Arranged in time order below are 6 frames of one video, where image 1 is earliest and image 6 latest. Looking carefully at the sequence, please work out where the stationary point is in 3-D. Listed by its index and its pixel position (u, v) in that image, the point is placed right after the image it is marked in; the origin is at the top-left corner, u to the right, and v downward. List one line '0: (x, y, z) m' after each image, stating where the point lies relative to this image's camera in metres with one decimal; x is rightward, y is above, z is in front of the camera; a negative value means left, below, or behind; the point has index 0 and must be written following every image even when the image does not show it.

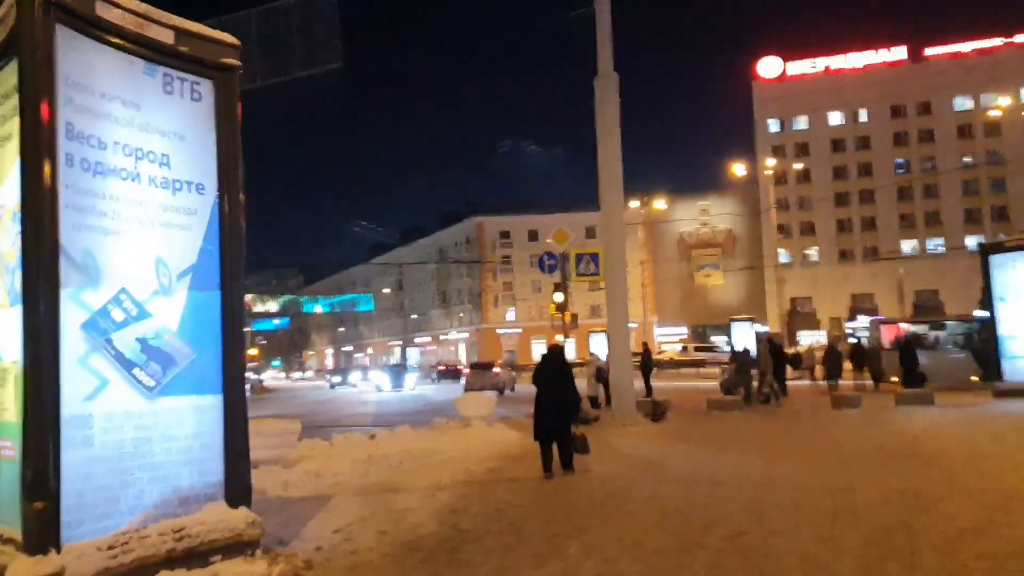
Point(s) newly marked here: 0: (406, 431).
0: (-1.8, -2.4, +16.1) m
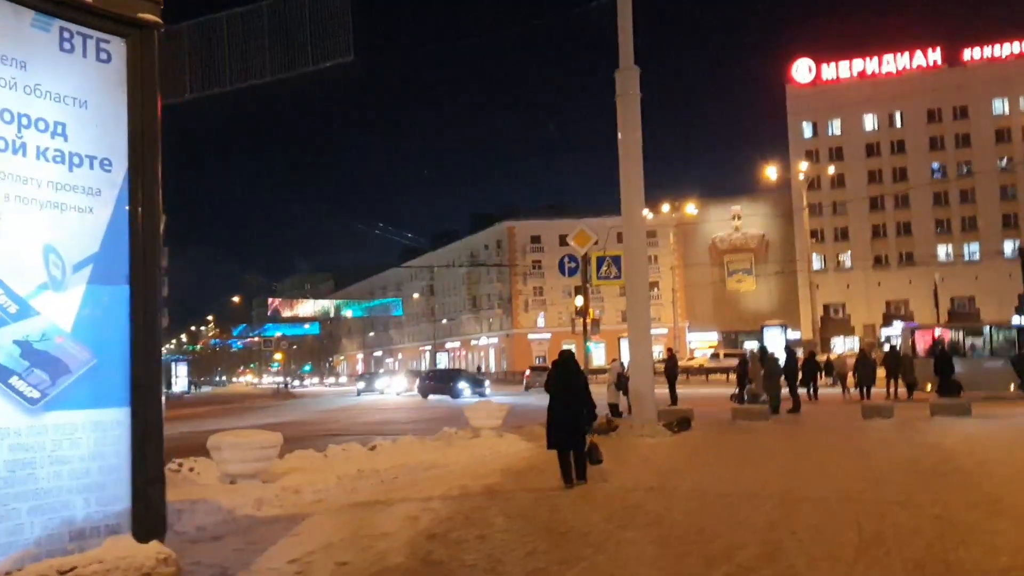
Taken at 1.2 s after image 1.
0: (-1.6, -2.5, +15.2) m
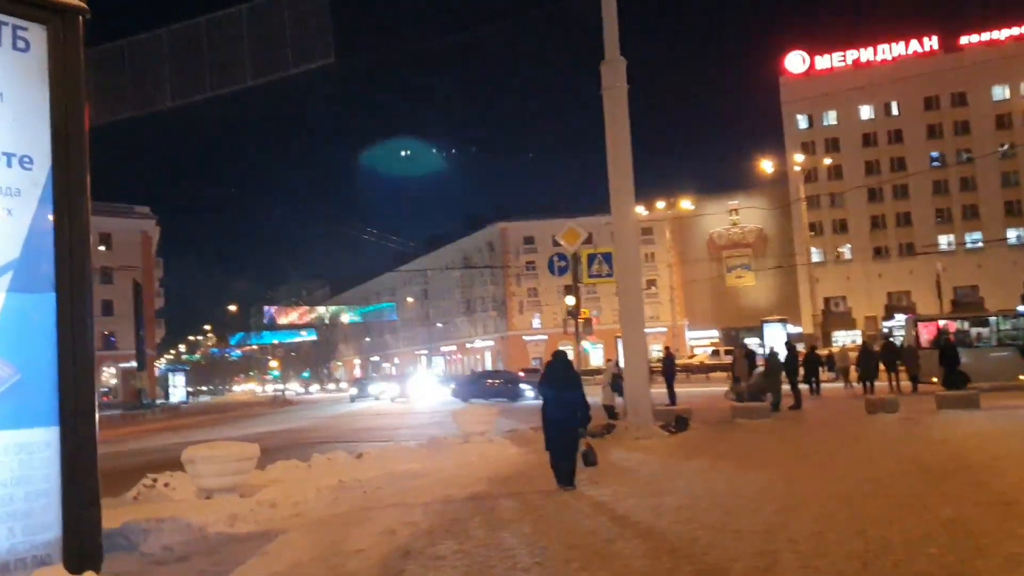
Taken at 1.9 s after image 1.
0: (-1.7, -2.5, +14.7) m
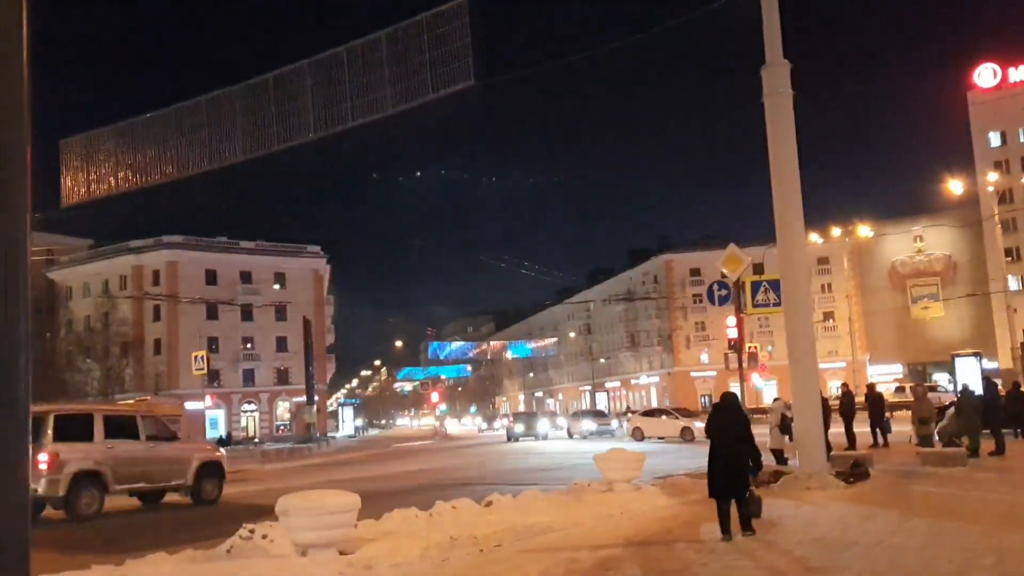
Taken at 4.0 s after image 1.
0: (+0.3, -2.9, +13.3) m
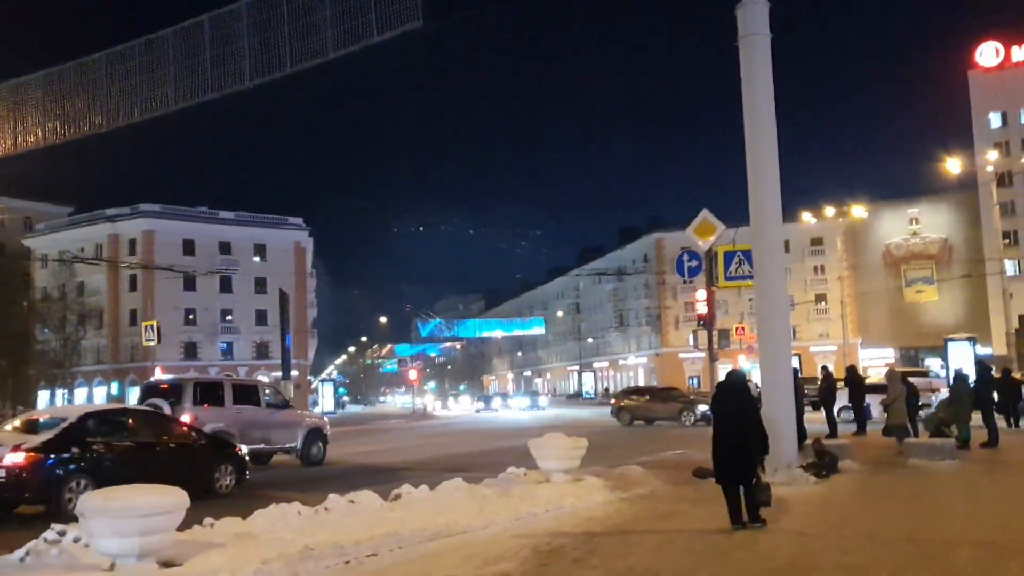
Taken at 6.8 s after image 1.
0: (-0.7, -2.5, +11.5) m
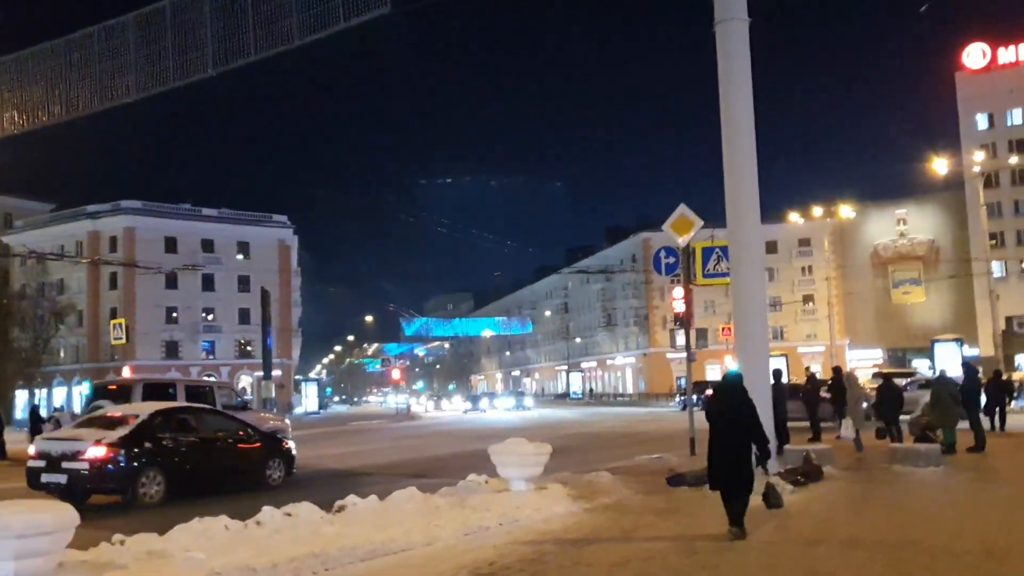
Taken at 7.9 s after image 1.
0: (-1.2, -2.4, +10.7) m
